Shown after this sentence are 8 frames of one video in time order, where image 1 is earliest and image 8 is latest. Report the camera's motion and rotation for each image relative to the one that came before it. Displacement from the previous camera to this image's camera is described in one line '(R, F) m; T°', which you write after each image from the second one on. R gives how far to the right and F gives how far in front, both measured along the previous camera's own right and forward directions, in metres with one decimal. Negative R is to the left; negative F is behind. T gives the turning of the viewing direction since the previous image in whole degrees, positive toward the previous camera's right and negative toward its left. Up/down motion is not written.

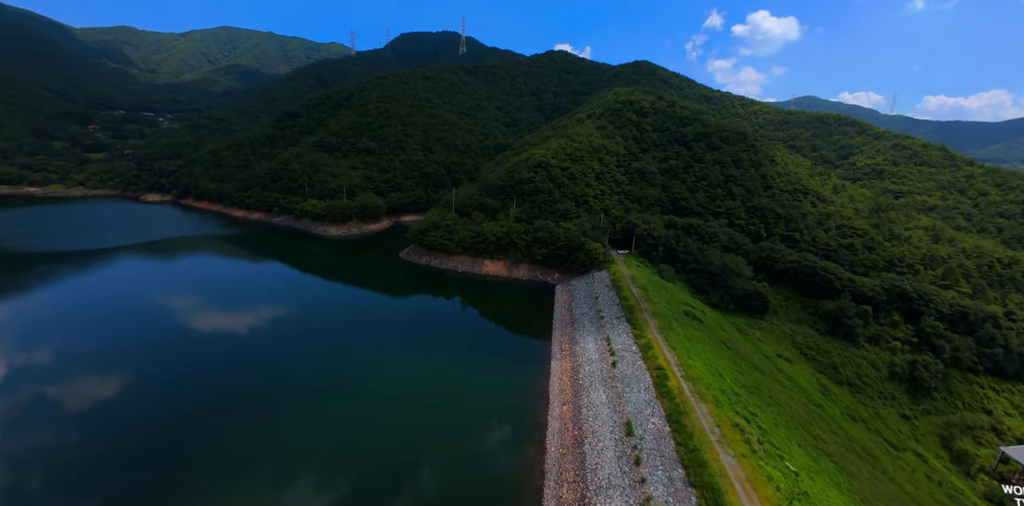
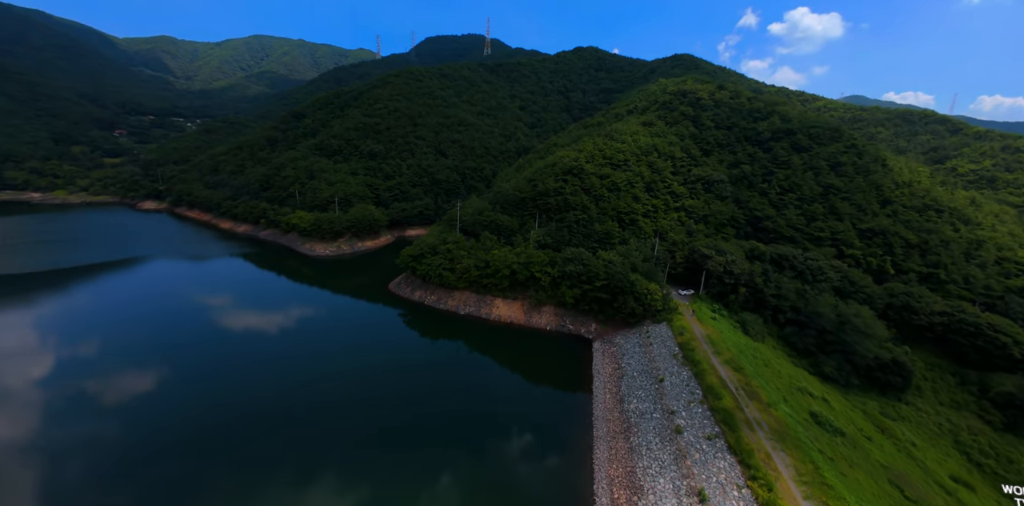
(+0.3, +11.0) m; -4°
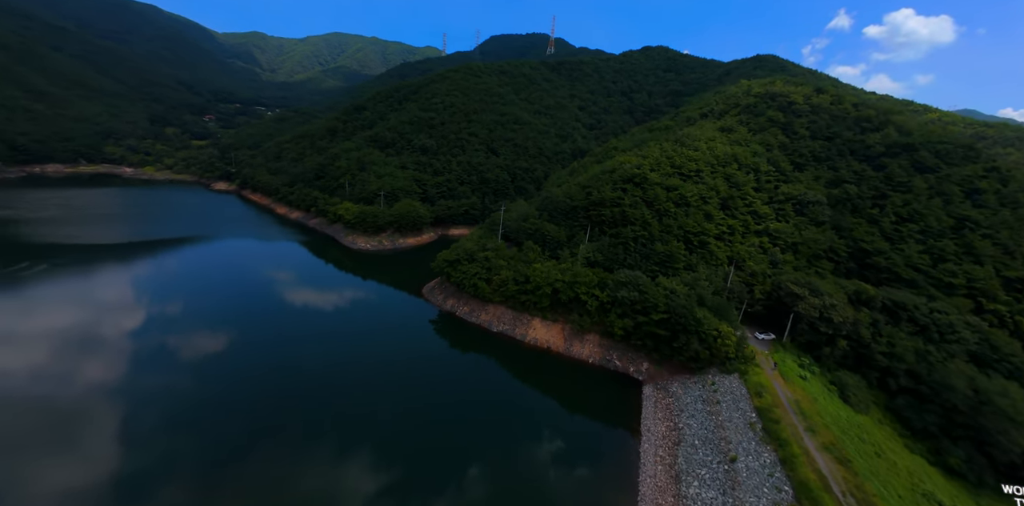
(+0.1, +3.5) m; -7°
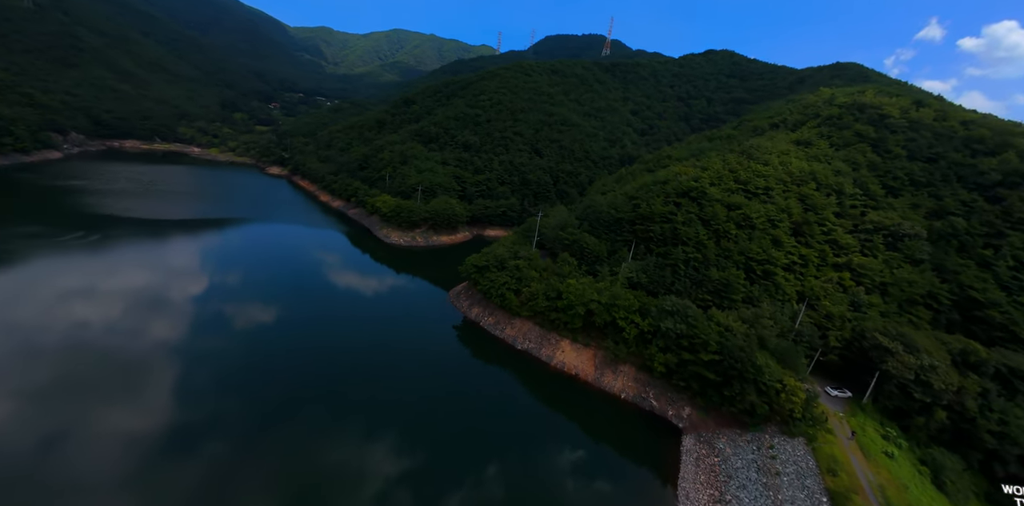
(+0.2, +2.4) m; -6°
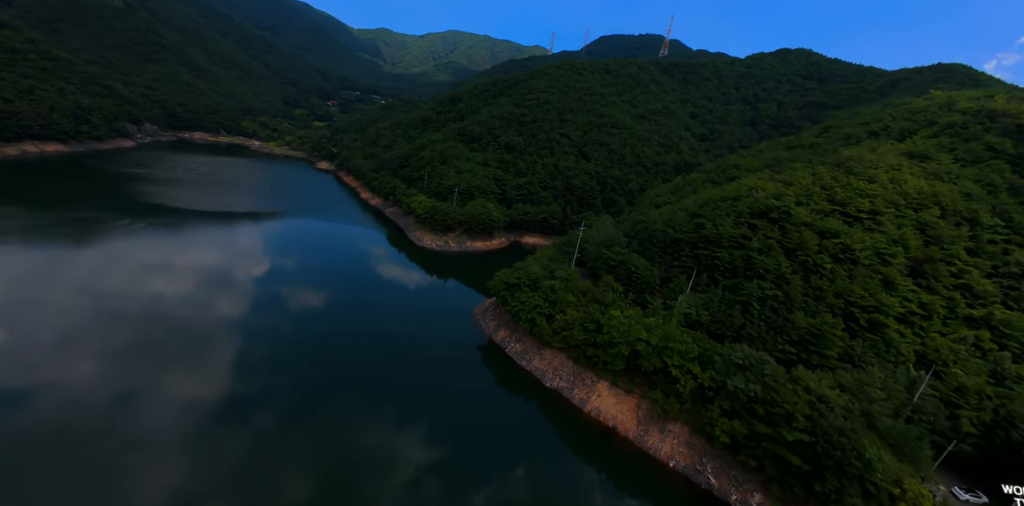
(+0.3, +3.6) m; -6°
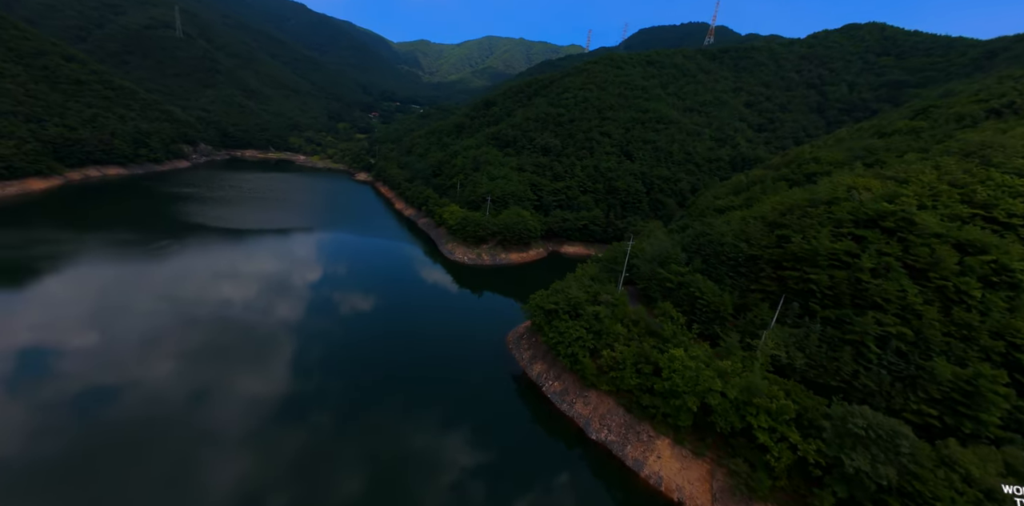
(+0.3, +3.5) m; -6°
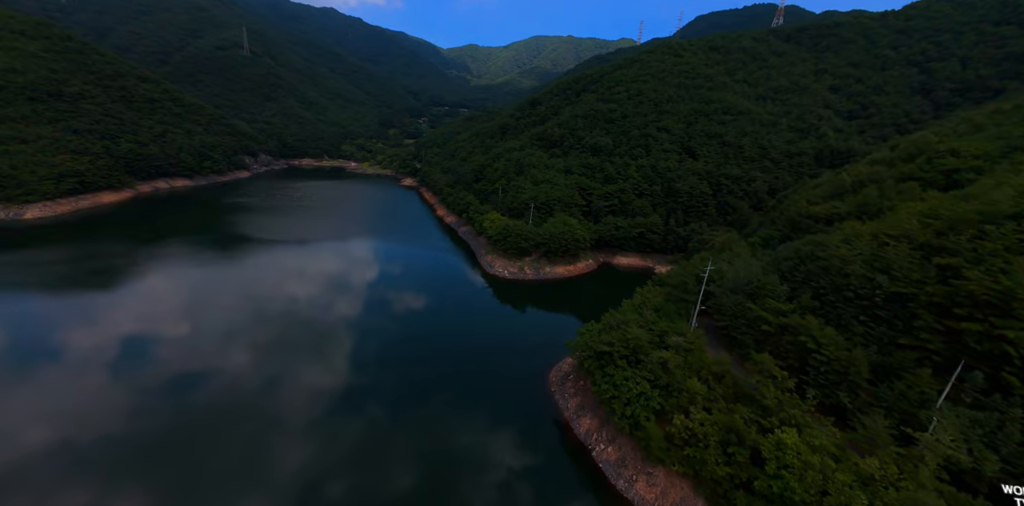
(+0.3, +4.1) m; -7°
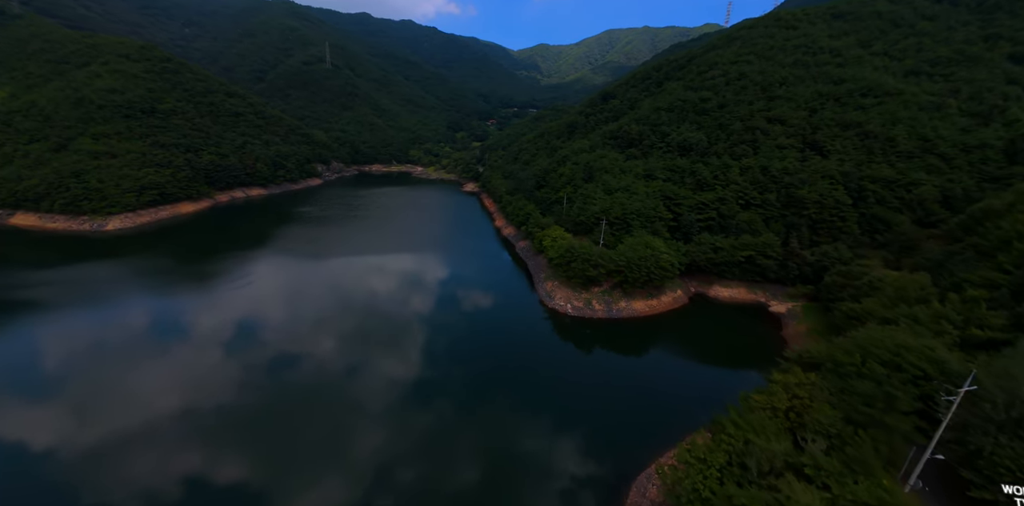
(+0.2, +7.0) m; -10°
